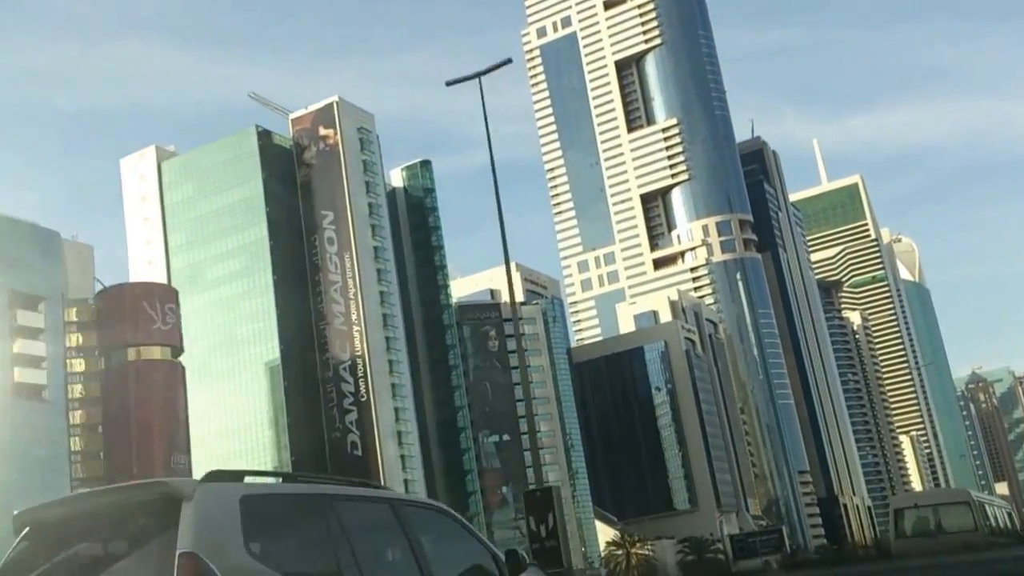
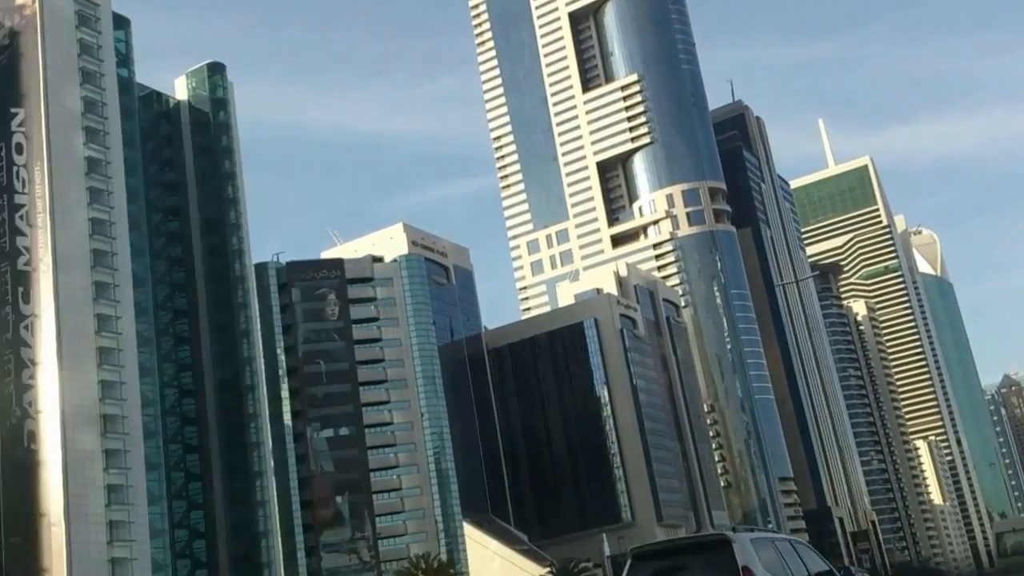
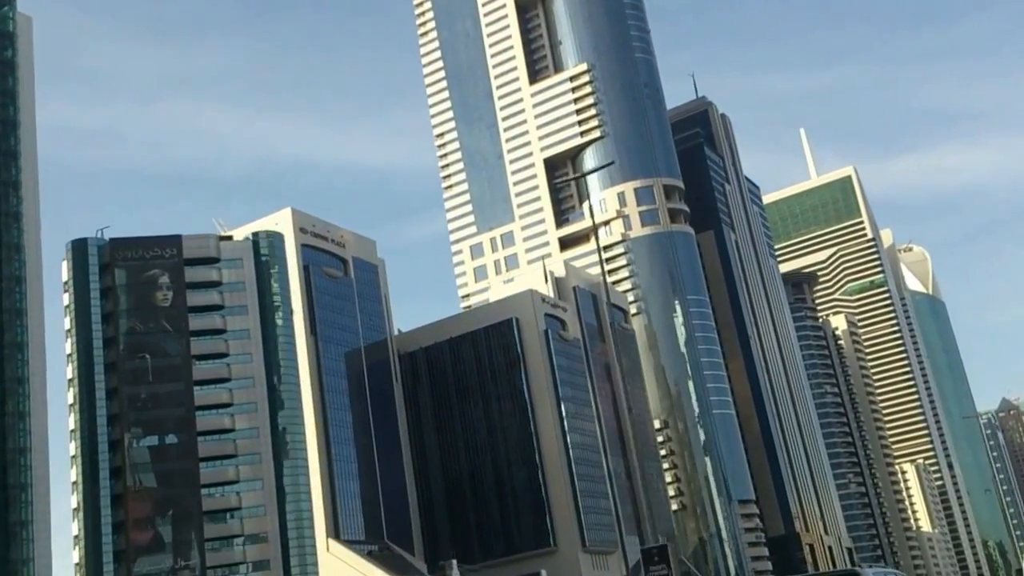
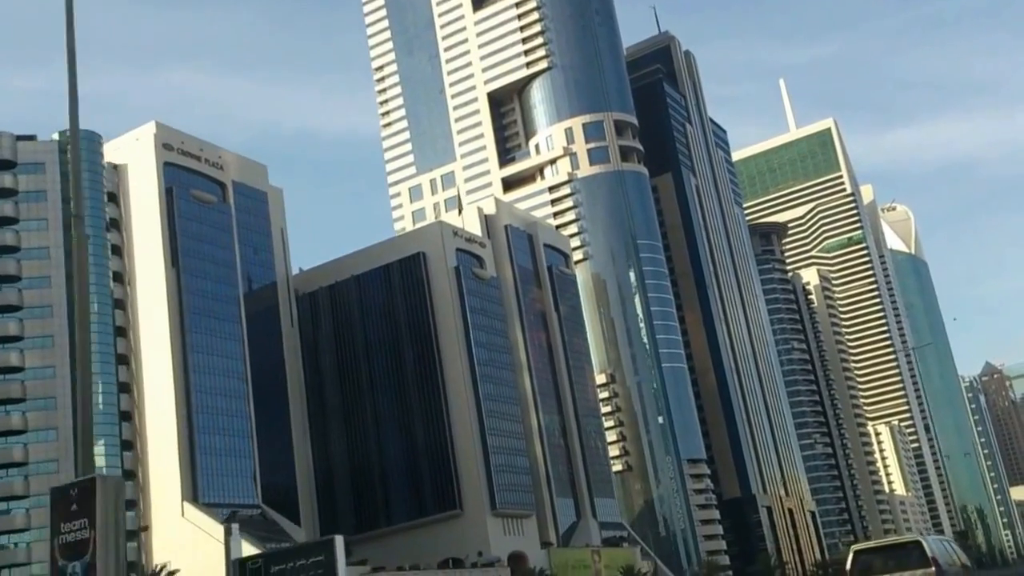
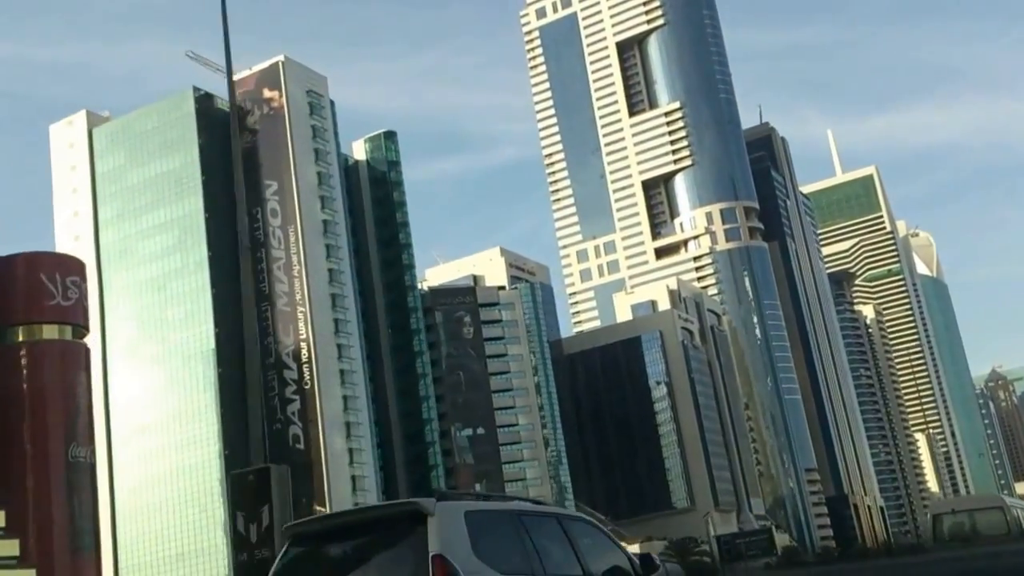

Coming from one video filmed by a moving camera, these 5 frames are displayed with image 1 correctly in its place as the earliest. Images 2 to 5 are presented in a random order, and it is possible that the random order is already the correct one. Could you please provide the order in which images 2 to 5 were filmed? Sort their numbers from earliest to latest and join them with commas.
5, 2, 3, 4
